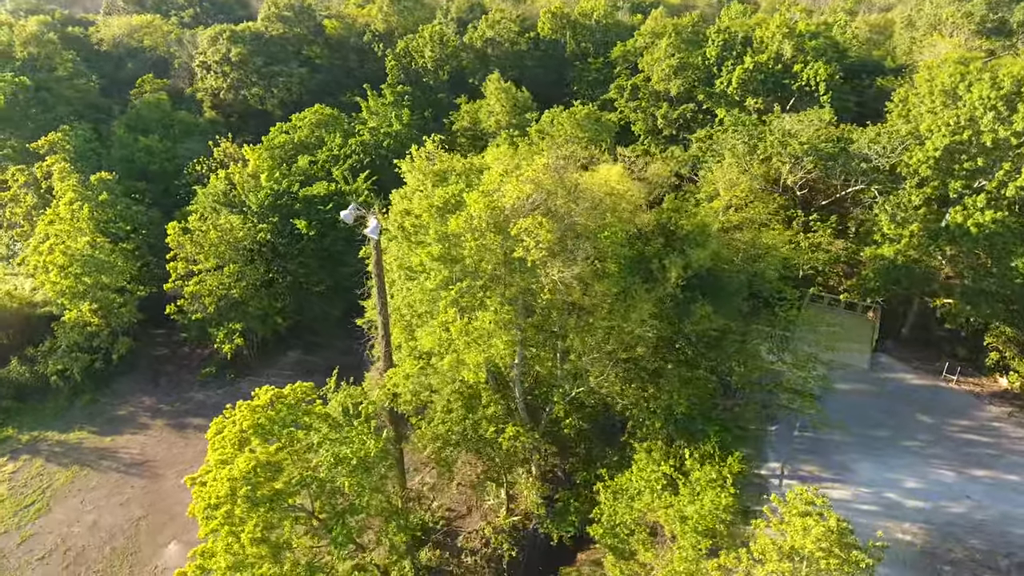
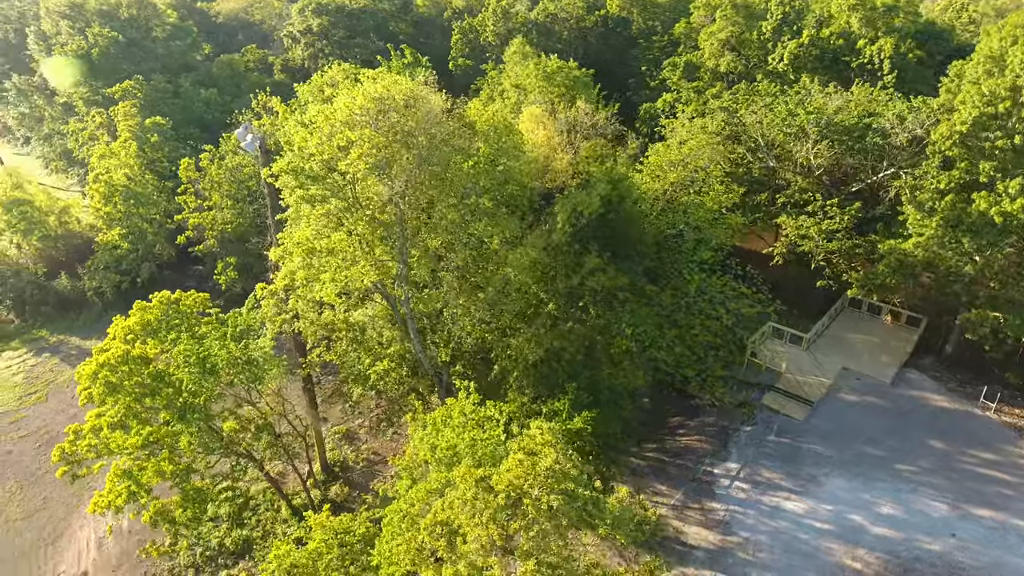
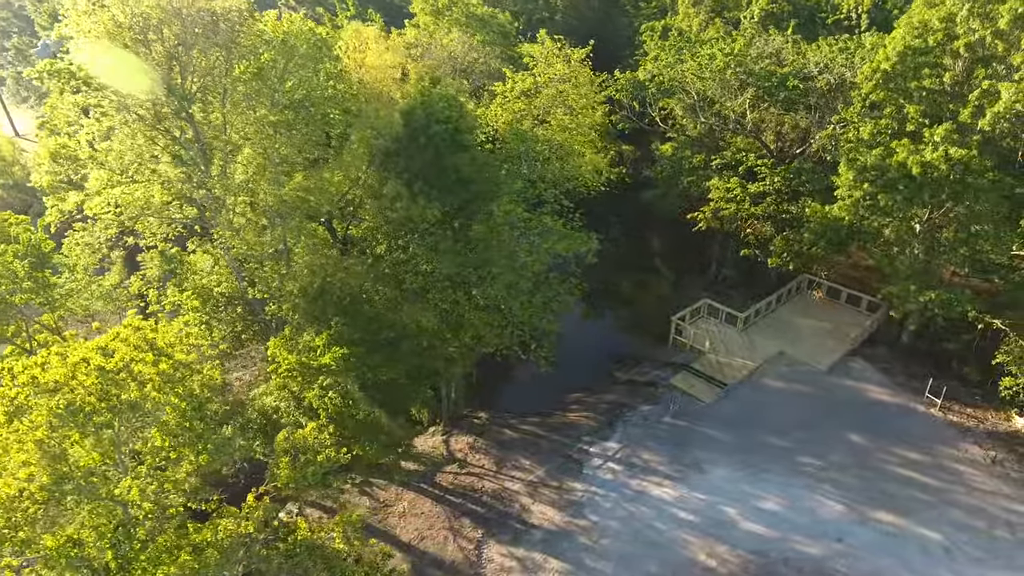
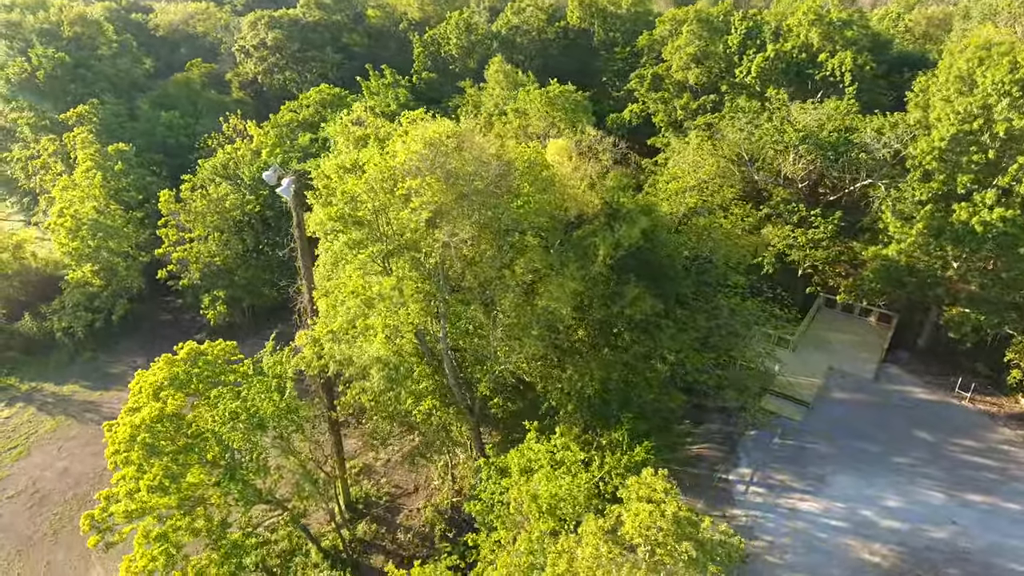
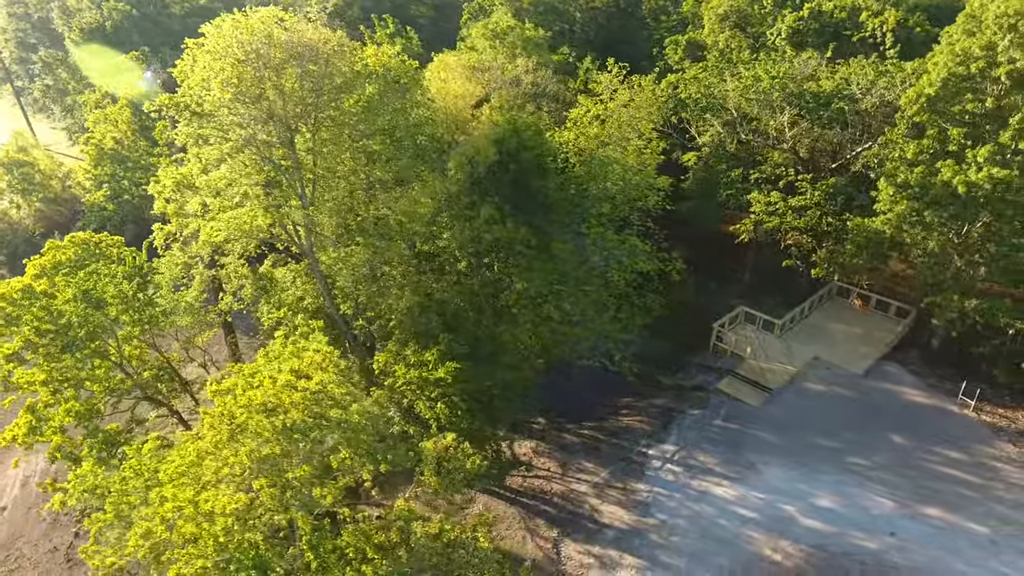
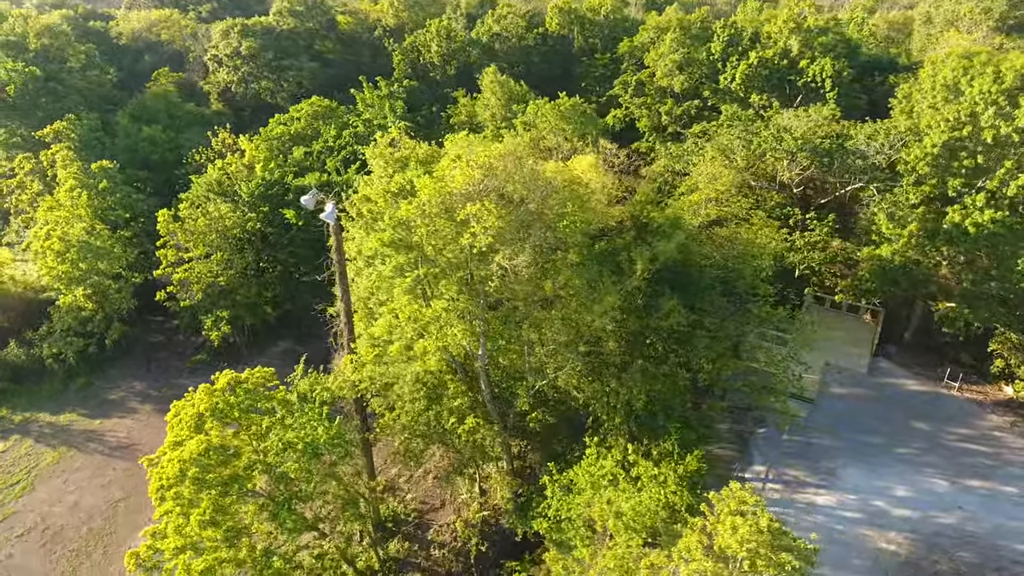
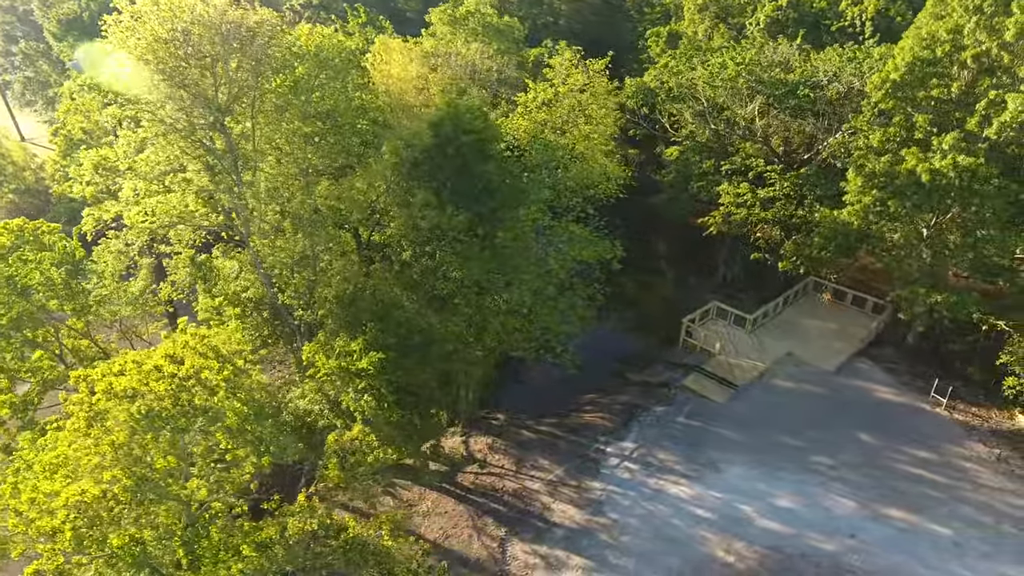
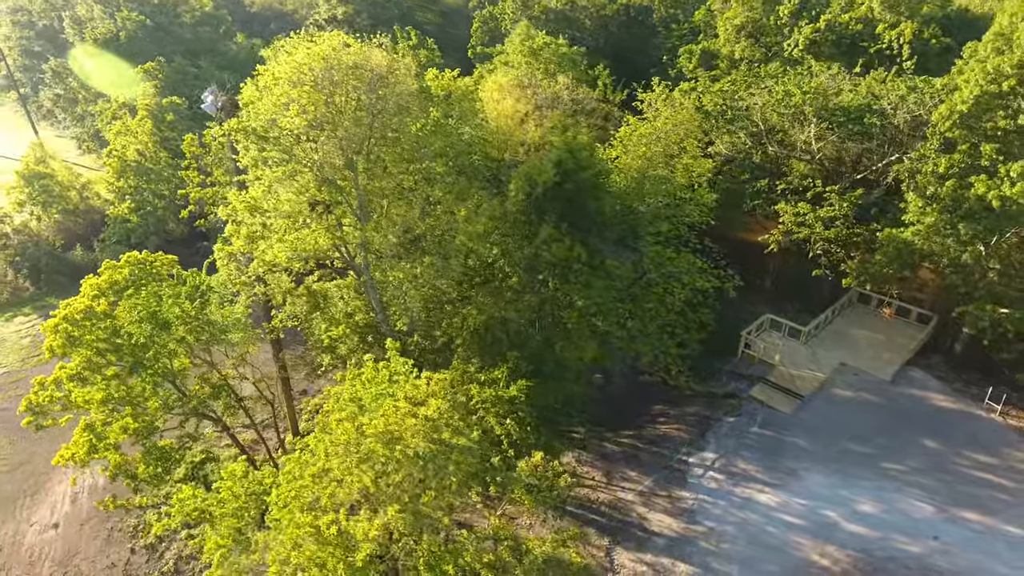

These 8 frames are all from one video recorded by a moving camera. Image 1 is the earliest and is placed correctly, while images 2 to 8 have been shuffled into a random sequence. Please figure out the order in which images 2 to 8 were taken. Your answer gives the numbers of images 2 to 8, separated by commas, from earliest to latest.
6, 4, 2, 8, 5, 7, 3
